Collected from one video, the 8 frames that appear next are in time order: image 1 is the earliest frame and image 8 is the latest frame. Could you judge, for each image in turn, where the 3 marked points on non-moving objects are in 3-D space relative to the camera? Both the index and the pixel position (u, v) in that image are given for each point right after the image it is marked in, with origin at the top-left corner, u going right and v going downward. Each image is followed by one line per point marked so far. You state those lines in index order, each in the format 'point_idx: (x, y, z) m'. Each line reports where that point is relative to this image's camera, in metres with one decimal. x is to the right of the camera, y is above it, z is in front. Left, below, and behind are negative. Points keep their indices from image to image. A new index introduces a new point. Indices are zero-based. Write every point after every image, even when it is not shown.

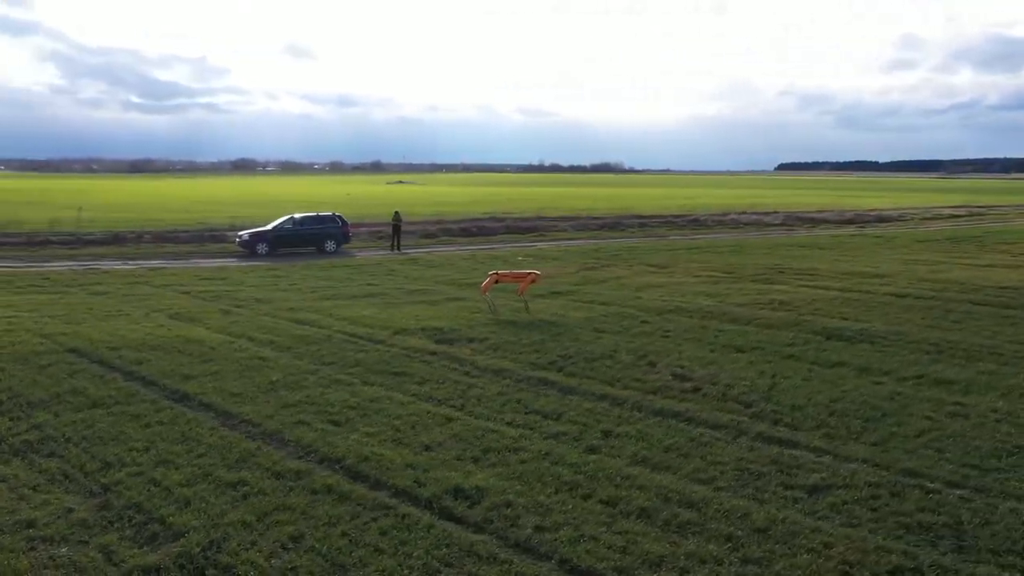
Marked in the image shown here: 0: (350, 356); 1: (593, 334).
0: (-3.2, -1.3, +15.8) m
1: (+1.8, -1.0, +18.2) m
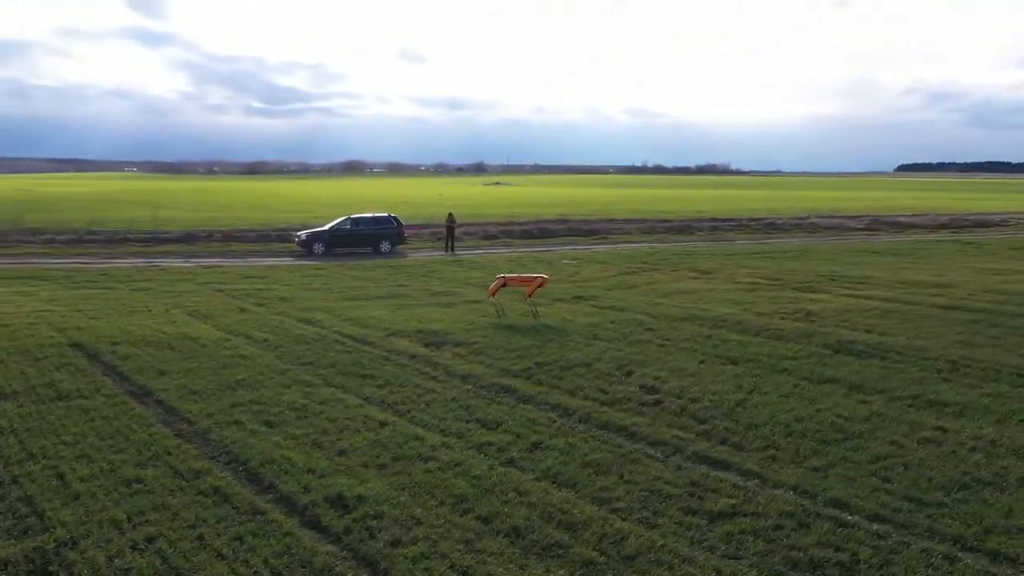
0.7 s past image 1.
0: (-3.6, -1.4, +16.0) m
1: (+1.6, -1.1, +17.7) m
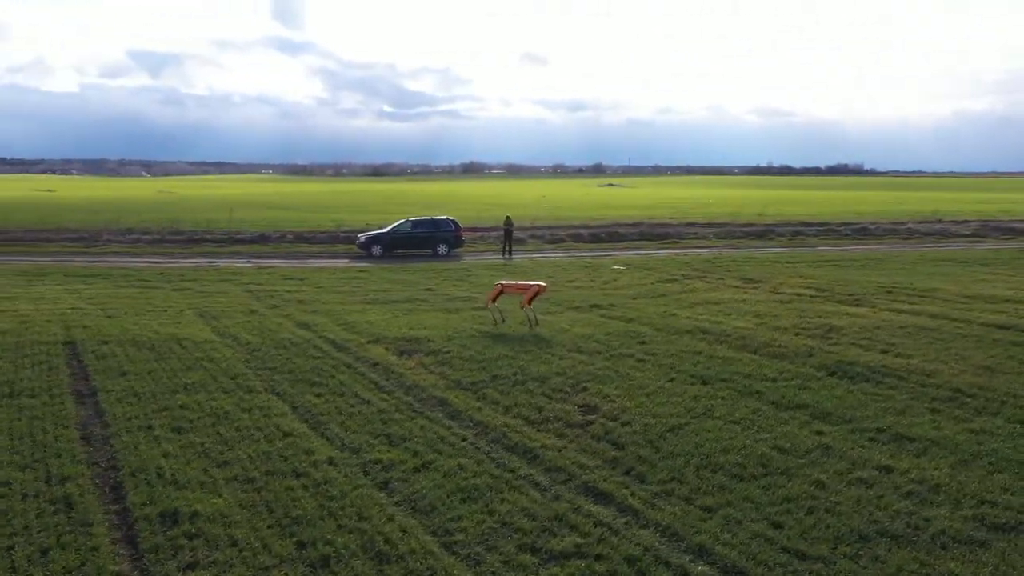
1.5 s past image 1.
0: (-4.3, -1.5, +16.0) m
1: (+1.1, -1.4, +17.0) m
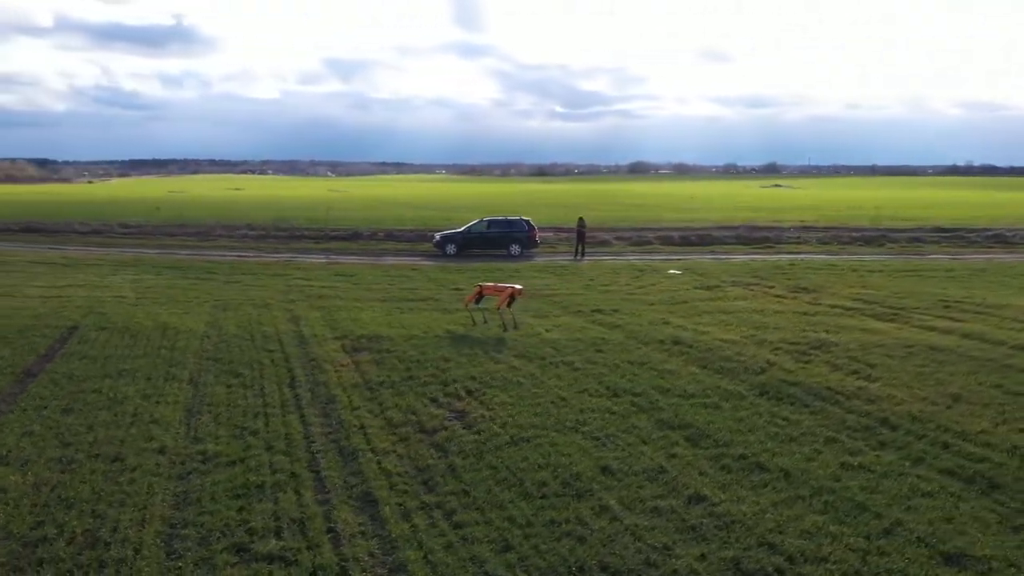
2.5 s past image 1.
0: (-5.6, -1.4, +16.9) m
1: (-0.1, -1.4, +16.7) m
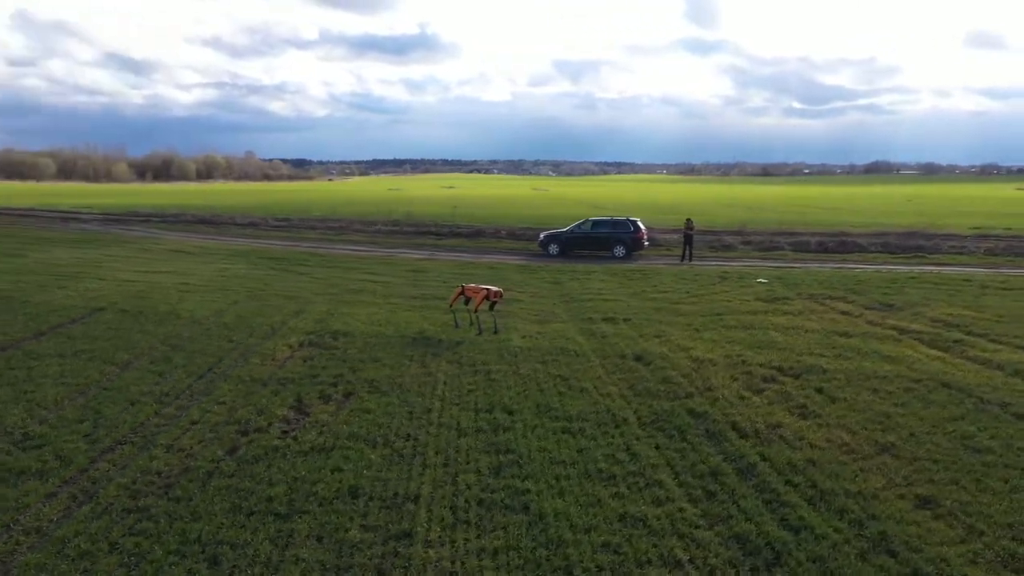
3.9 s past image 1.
0: (-6.7, -1.2, +17.5) m
1: (-1.5, -1.5, +16.0) m
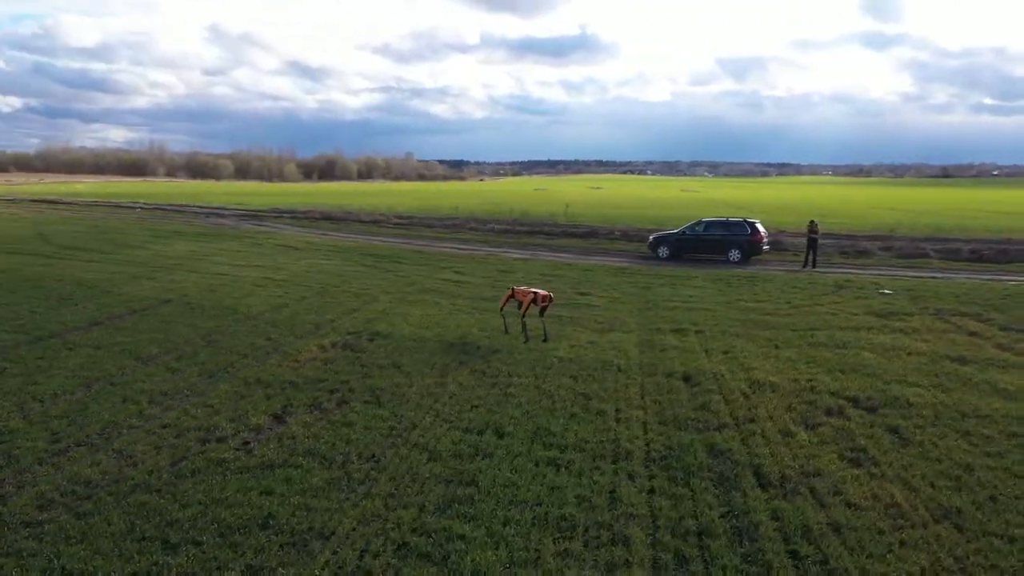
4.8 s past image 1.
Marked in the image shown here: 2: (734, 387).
0: (-5.8, -1.1, +17.1) m
1: (-0.9, -1.5, +14.6) m
2: (+3.7, -1.6, +13.4) m
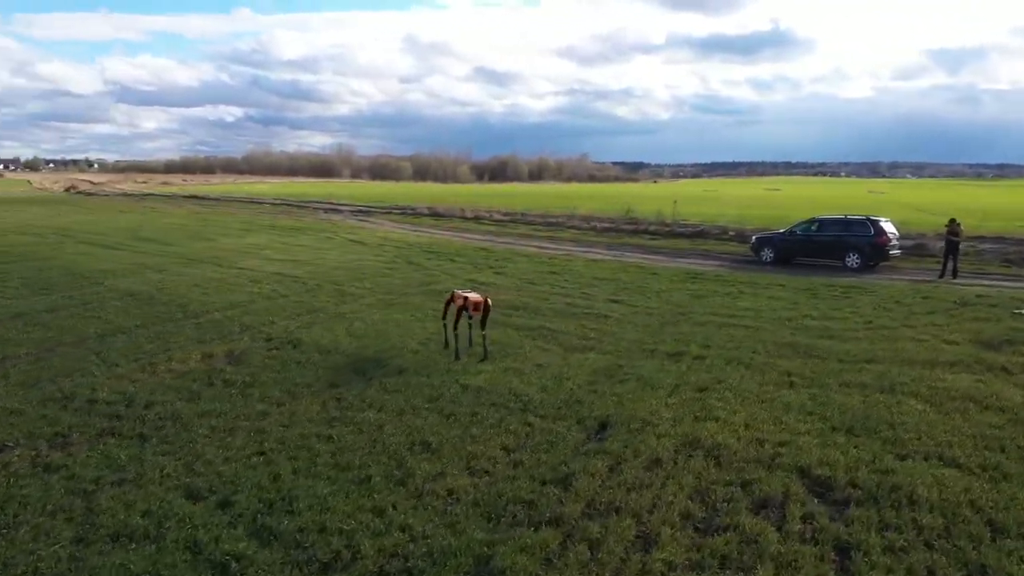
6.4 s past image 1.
0: (-6.9, -1.0, +14.6) m
1: (-2.7, -1.5, +11.1) m
2: (+1.6, -1.8, +9.0) m
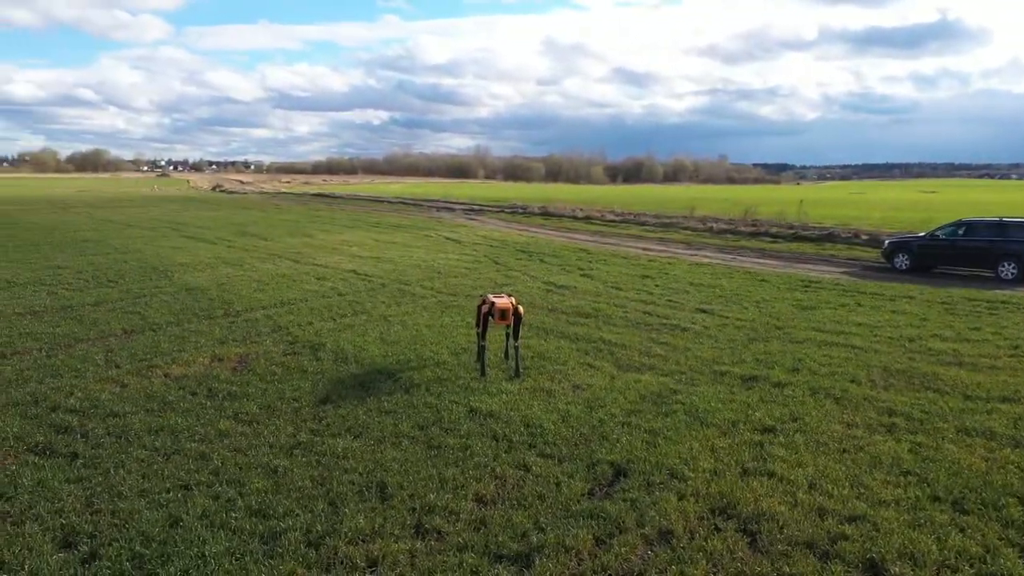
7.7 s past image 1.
0: (-6.1, -0.9, +13.7) m
1: (-2.5, -1.5, +9.5) m
2: (+1.3, -1.9, +6.7) m
